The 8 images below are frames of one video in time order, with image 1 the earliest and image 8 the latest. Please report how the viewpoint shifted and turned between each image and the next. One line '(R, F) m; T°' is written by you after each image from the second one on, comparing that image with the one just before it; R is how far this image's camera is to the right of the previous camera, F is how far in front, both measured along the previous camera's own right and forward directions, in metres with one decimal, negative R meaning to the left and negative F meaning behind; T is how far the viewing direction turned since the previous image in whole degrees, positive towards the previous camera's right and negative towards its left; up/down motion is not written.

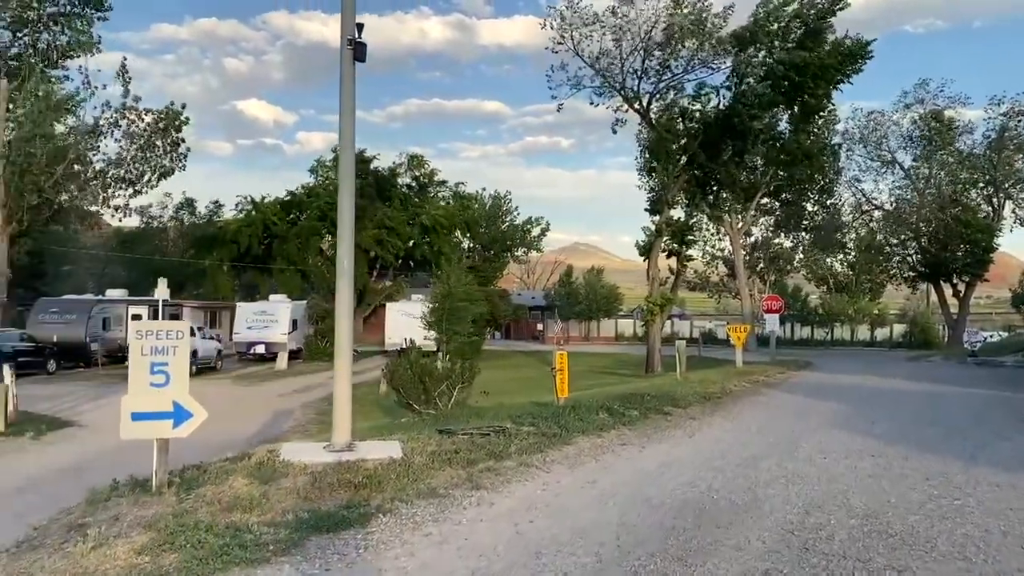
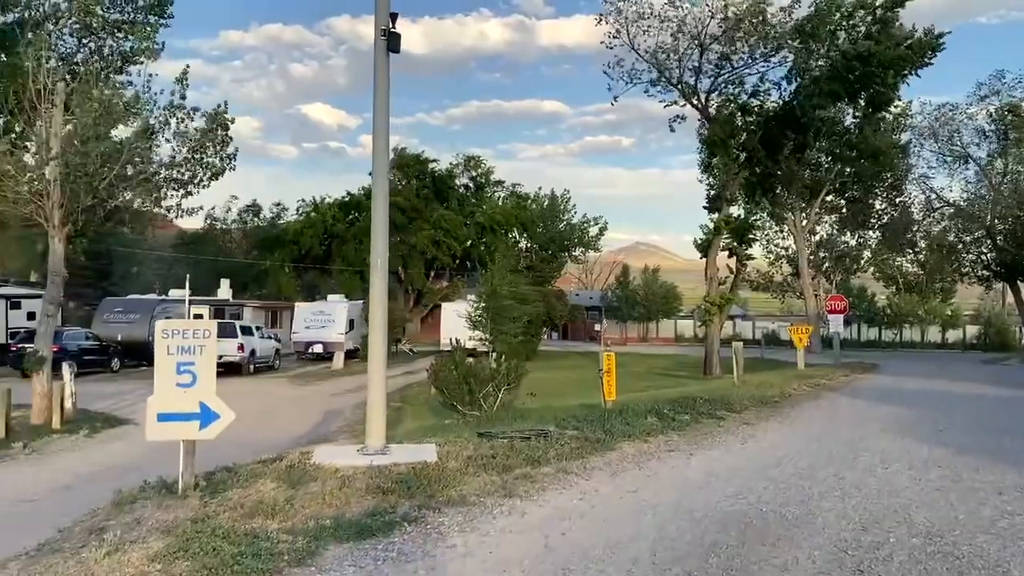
(+0.2, +0.4) m; -4°
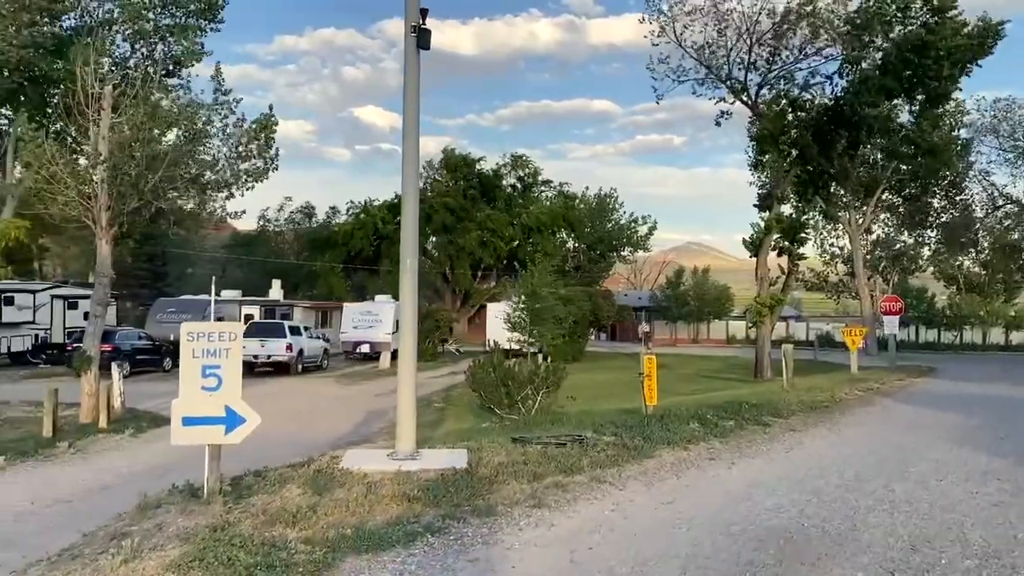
(+0.2, +0.2) m; -3°
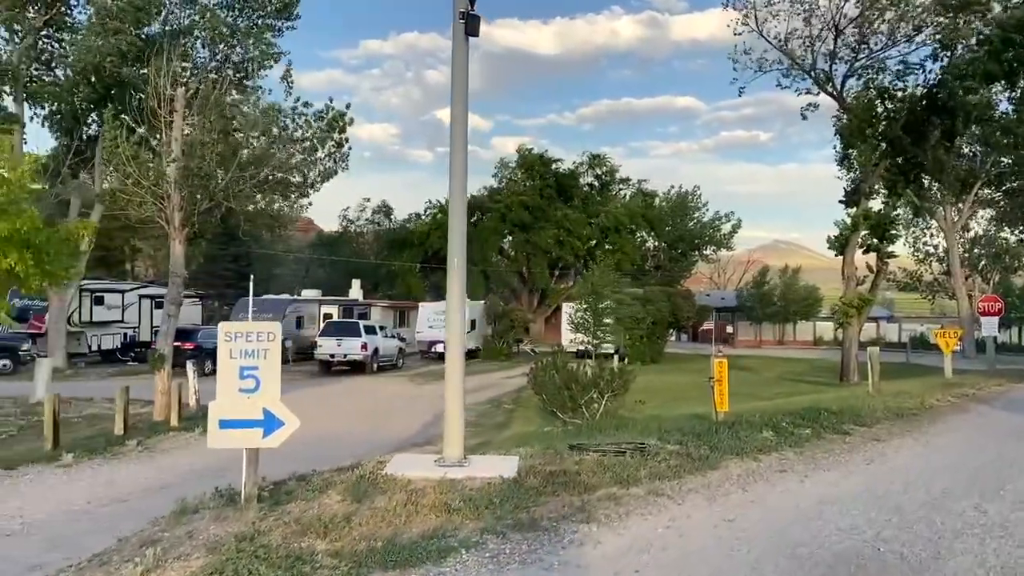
(+0.2, +0.4) m; -5°
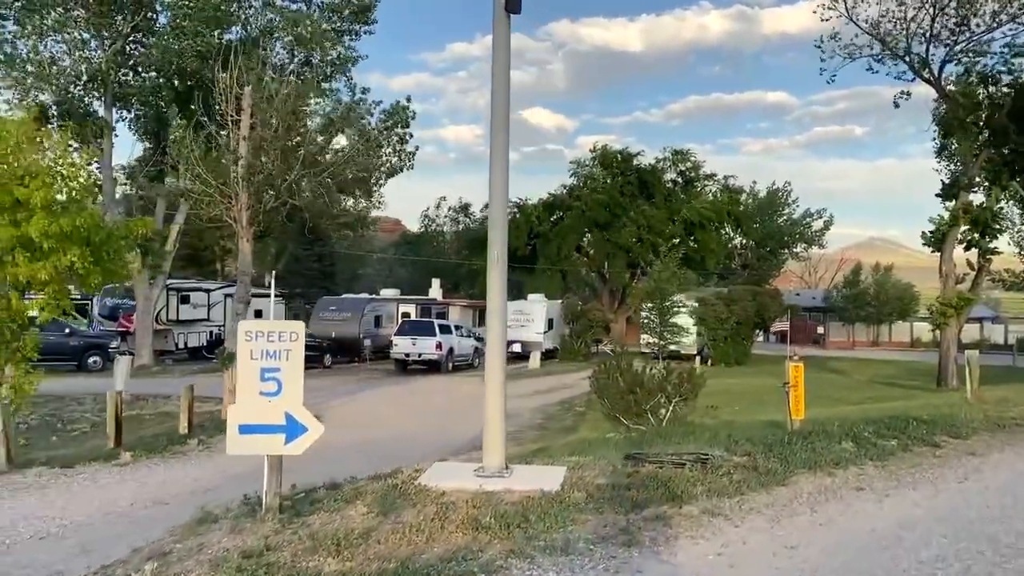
(+0.3, +0.6) m; -6°
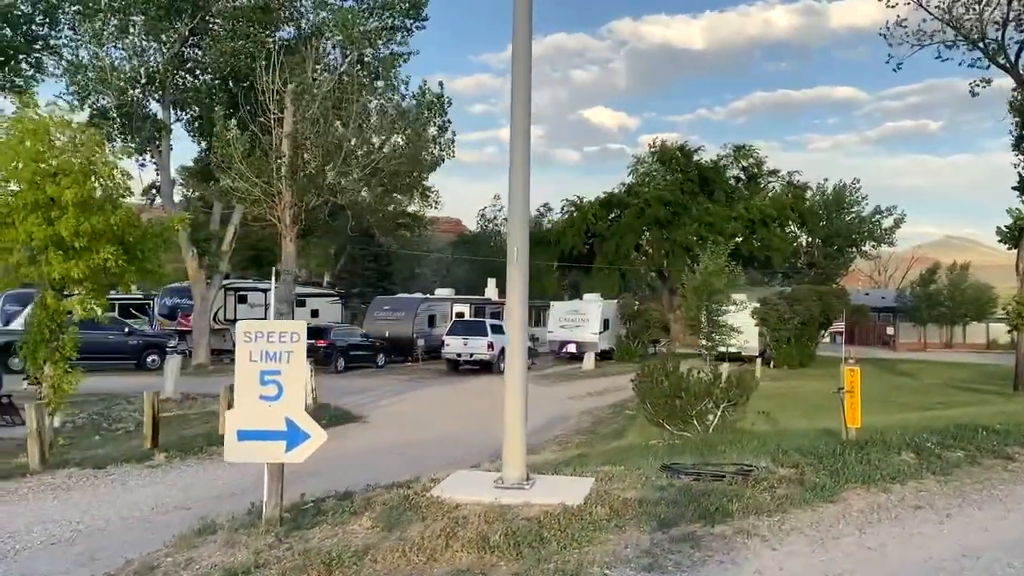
(+0.3, +0.5) m; -4°
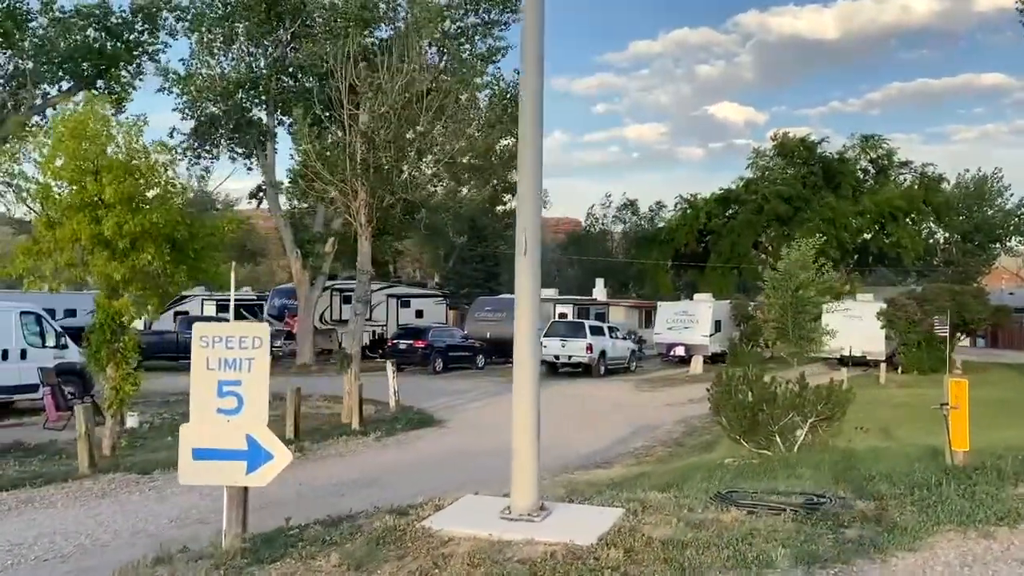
(+0.7, +1.0) m; -8°
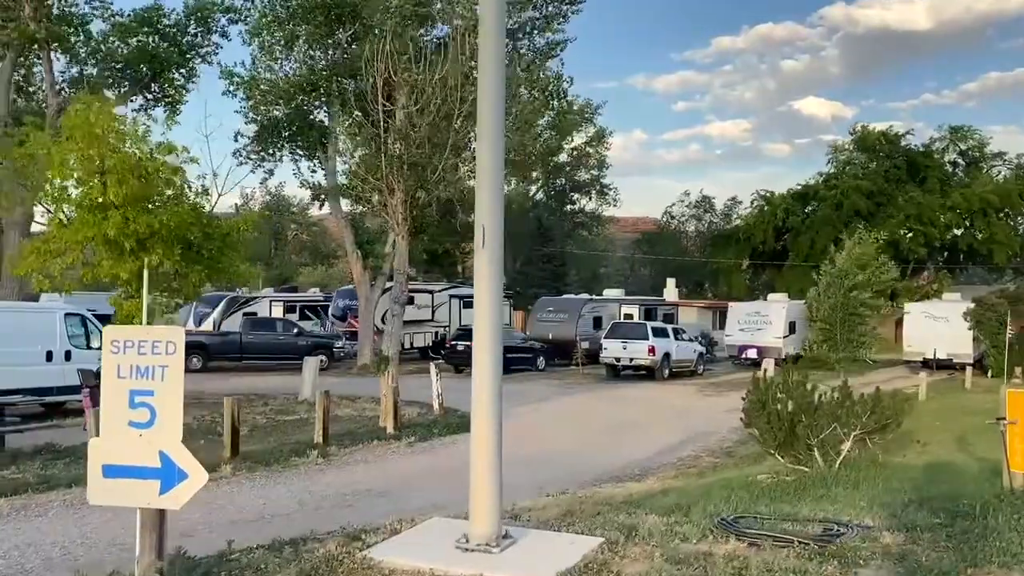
(+0.7, +0.7) m; -5°
